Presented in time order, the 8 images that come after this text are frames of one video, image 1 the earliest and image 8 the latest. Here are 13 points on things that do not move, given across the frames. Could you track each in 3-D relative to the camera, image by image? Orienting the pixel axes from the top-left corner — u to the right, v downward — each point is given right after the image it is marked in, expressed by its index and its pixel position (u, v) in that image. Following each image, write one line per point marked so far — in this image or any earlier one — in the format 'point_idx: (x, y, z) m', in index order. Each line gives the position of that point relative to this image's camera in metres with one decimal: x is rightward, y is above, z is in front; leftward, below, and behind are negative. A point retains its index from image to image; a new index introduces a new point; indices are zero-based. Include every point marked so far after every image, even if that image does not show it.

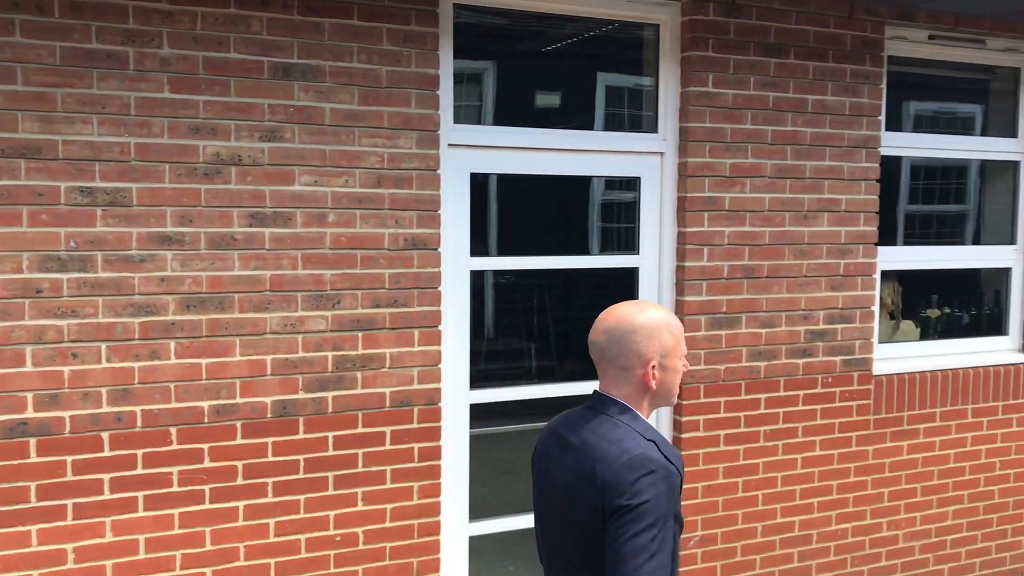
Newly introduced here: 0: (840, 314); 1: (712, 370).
0: (+1.4, -0.1, +4.1) m
1: (+0.8, -0.3, +3.9) m
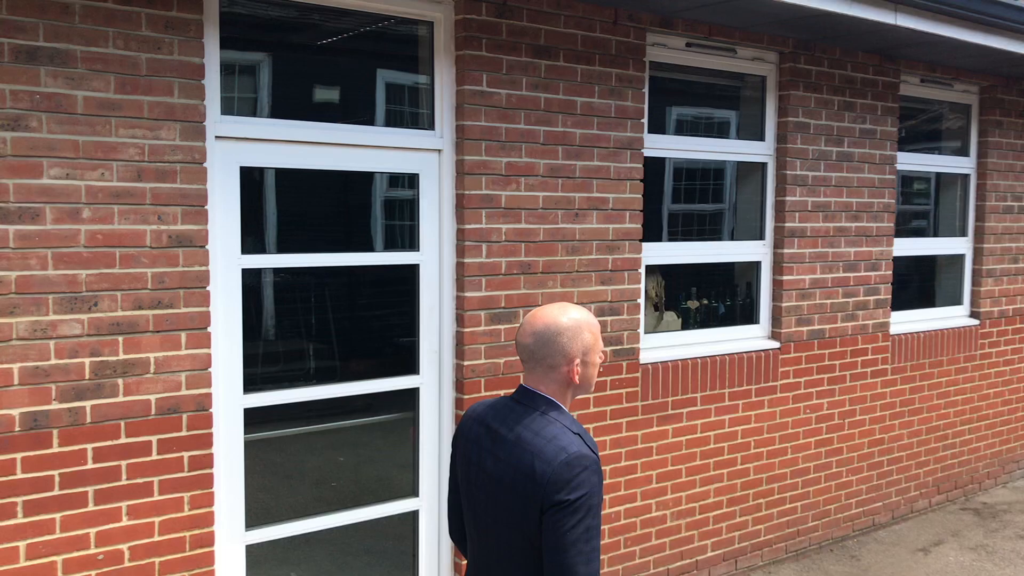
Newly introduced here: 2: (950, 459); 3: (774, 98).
0: (+0.4, -0.1, +4.3) m
1: (-0.1, -0.3, +3.9) m
2: (+2.8, -1.1, +6.2) m
3: (+1.3, +1.0, +5.0) m
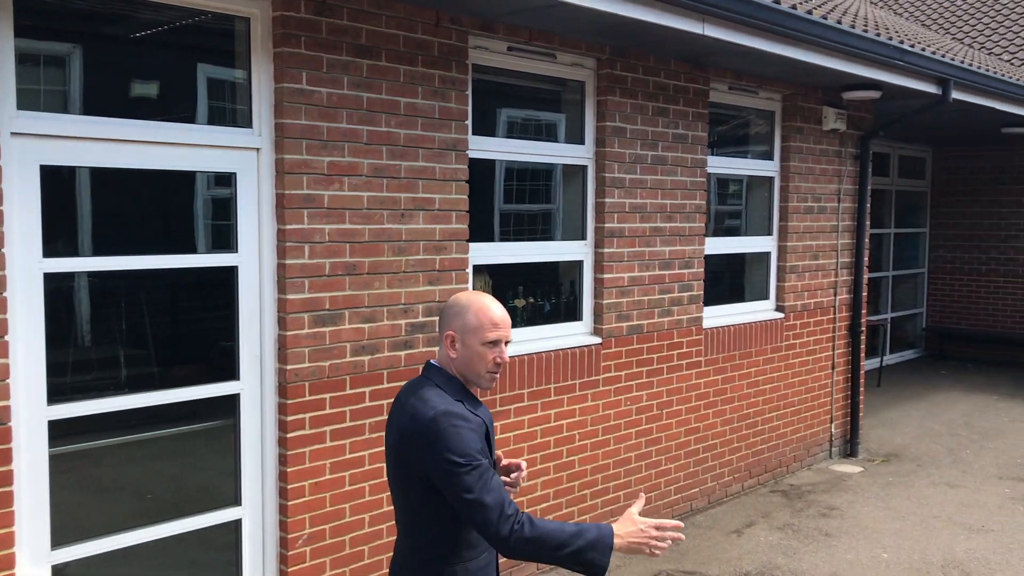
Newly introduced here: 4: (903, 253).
0: (-0.3, -0.1, +4.3) m
1: (-0.8, -0.3, +3.9) m
2: (+1.7, -1.1, +6.6) m
3: (+0.4, +1.0, +5.2) m
4: (+4.7, +0.4, +11.8) m
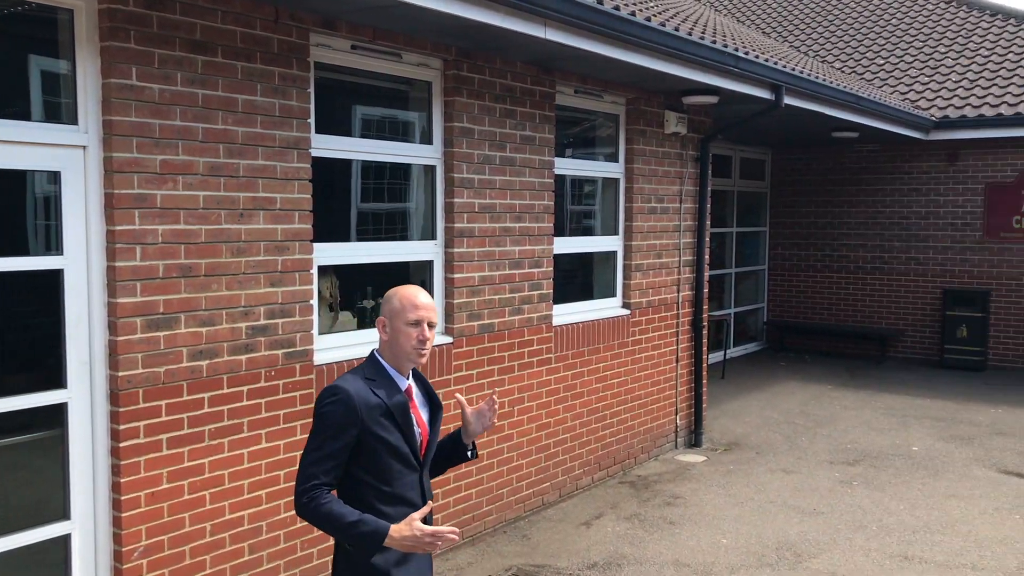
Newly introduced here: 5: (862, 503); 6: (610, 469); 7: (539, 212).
0: (-1.0, -0.1, +4.3) m
1: (-1.4, -0.3, +3.7) m
2: (+0.7, -1.0, +6.8) m
3: (-0.4, +1.0, +5.2) m
4: (+2.9, +0.5, +12.3) m
5: (+2.2, -1.4, +6.2) m
6: (+0.7, -1.3, +6.8) m
7: (+0.2, +0.5, +5.9) m
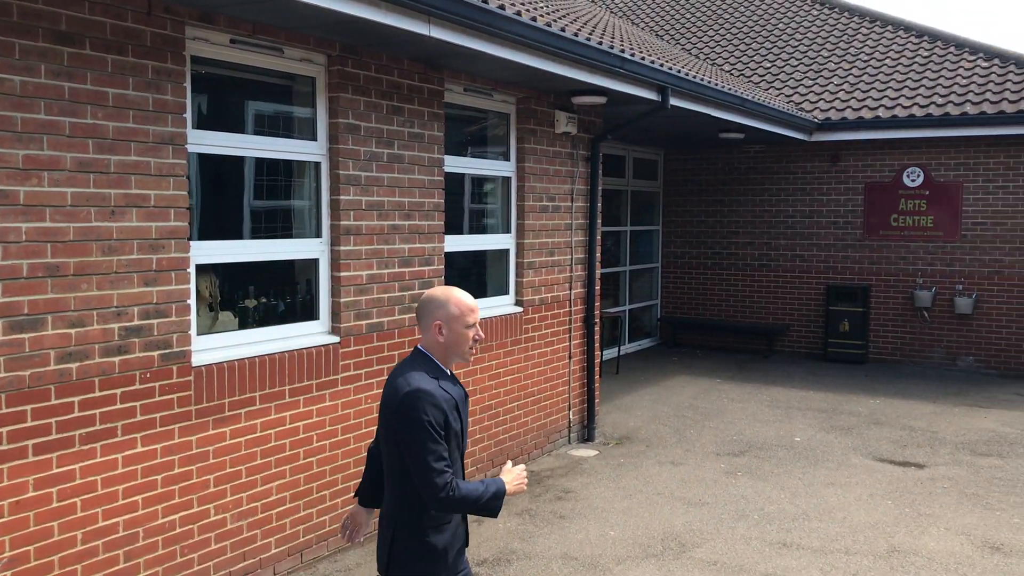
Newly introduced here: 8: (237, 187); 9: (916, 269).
0: (-1.5, -0.1, +4.2) m
1: (-1.8, -0.3, +3.6) m
2: (-0.1, -1.0, +6.8) m
3: (-1.0, +1.0, +5.2) m
4: (+1.6, +0.5, +12.5) m
5: (+1.5, -1.3, +6.4) m
6: (-0.1, -1.2, +6.8) m
7: (-0.5, +0.5, +5.9) m
8: (-1.3, +0.5, +4.7) m
9: (+4.6, +0.2, +11.3) m
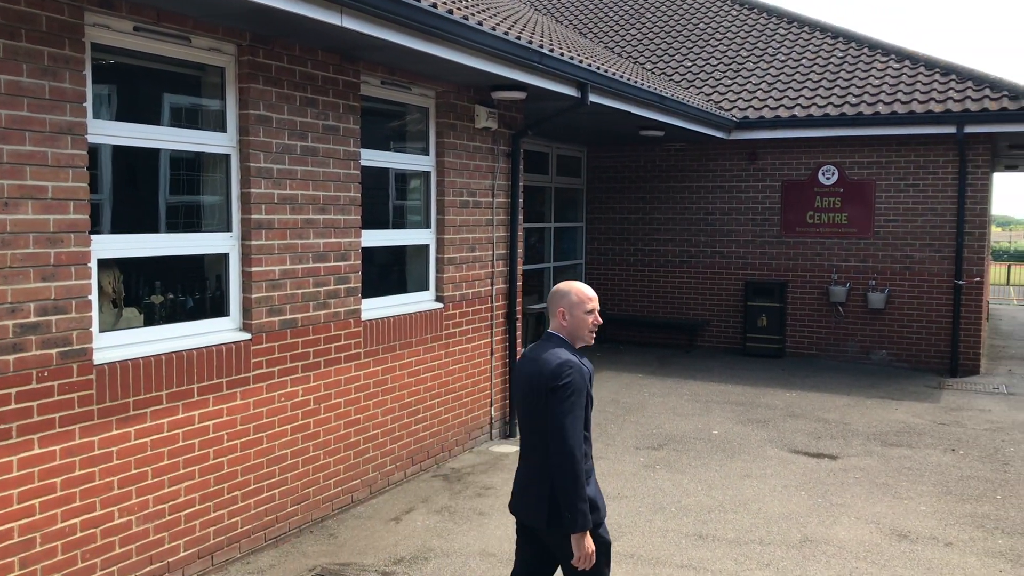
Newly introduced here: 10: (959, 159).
0: (-1.9, -0.1, +4.0) m
1: (-2.1, -0.3, +3.4) m
2: (-0.6, -1.0, +6.7) m
3: (-1.4, +1.0, +5.0) m
4: (+0.7, +0.5, +12.6) m
5: (+1.0, -1.3, +6.5) m
6: (-0.6, -1.2, +6.8) m
7: (-1.0, +0.5, +5.8) m
8: (-1.7, +0.5, +4.6) m
9: (+3.8, +0.3, +11.6) m
10: (+4.9, +1.4, +10.8) m
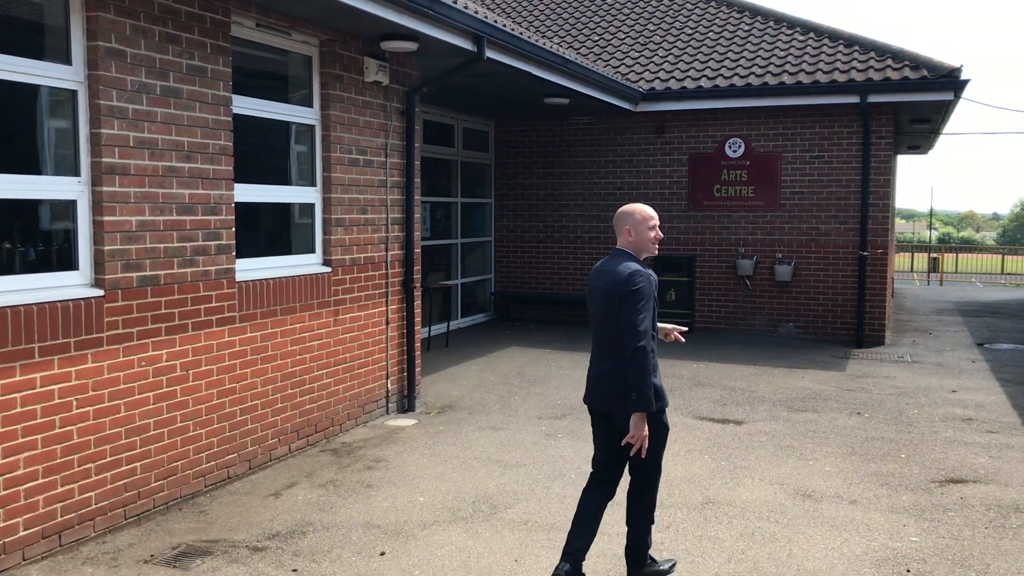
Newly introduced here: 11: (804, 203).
0: (-2.3, +0.2, +3.5) m
1: (-2.6, -0.1, +2.9) m
2: (-1.3, -0.8, +6.3) m
3: (-2.0, +1.2, +4.5) m
4: (-0.5, +0.8, +12.2) m
5: (+0.3, -1.0, +6.2) m
6: (-1.3, -1.0, +6.4) m
7: (-1.6, +0.7, +5.3) m
8: (-2.3, +0.7, +4.1) m
9: (+2.6, +0.6, +11.5) m
10: (+3.8, +1.7, +10.7) m
11: (+3.3, +1.0, +11.1) m
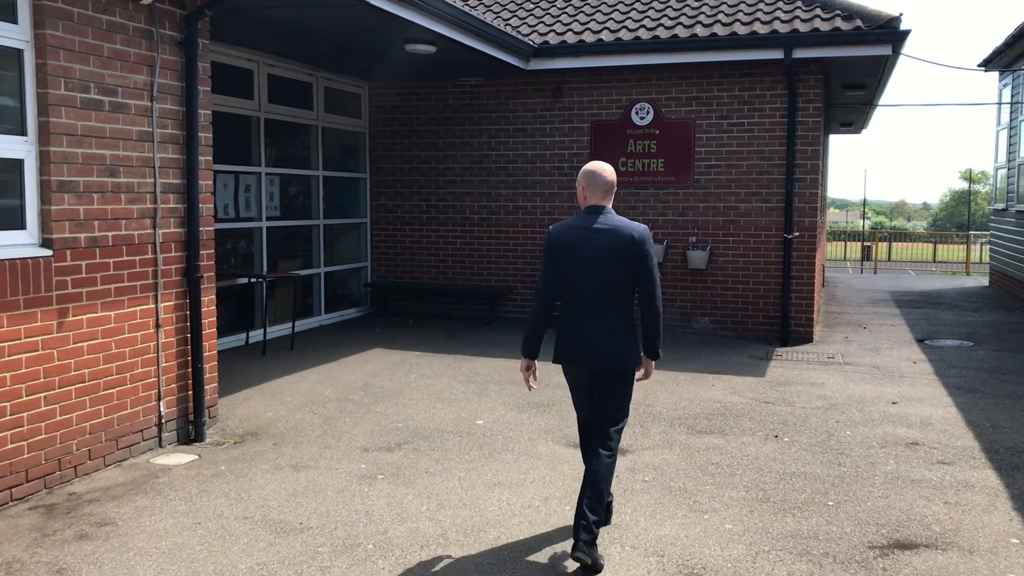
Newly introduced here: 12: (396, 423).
0: (-3.1, +0.2, +1.6) m
1: (-3.3, -0.1, +1.0) m
2: (-2.3, -0.7, +4.5) m
3: (-2.9, +1.3, +2.7) m
4: (-1.8, +0.9, +10.4) m
5: (-0.6, -1.0, +4.5) m
6: (-2.3, -0.9, +4.5) m
7: (-2.5, +0.8, +3.5) m
8: (-3.1, +0.7, +2.2) m
9: (+1.4, +0.7, +9.9) m
10: (+2.6, +1.8, +9.2) m
11: (+2.0, +1.1, +9.6) m
12: (-0.7, -0.8, +6.0) m
